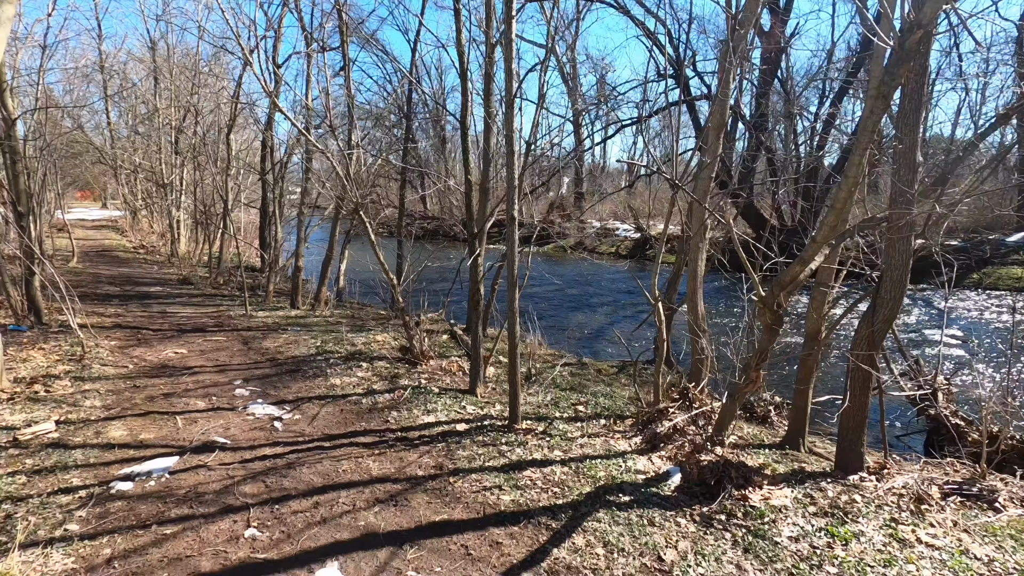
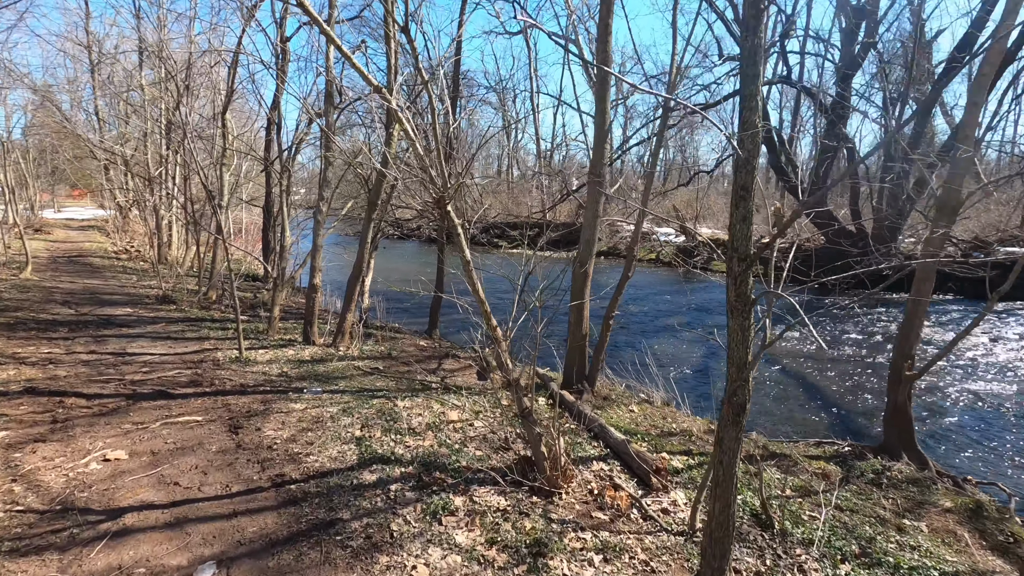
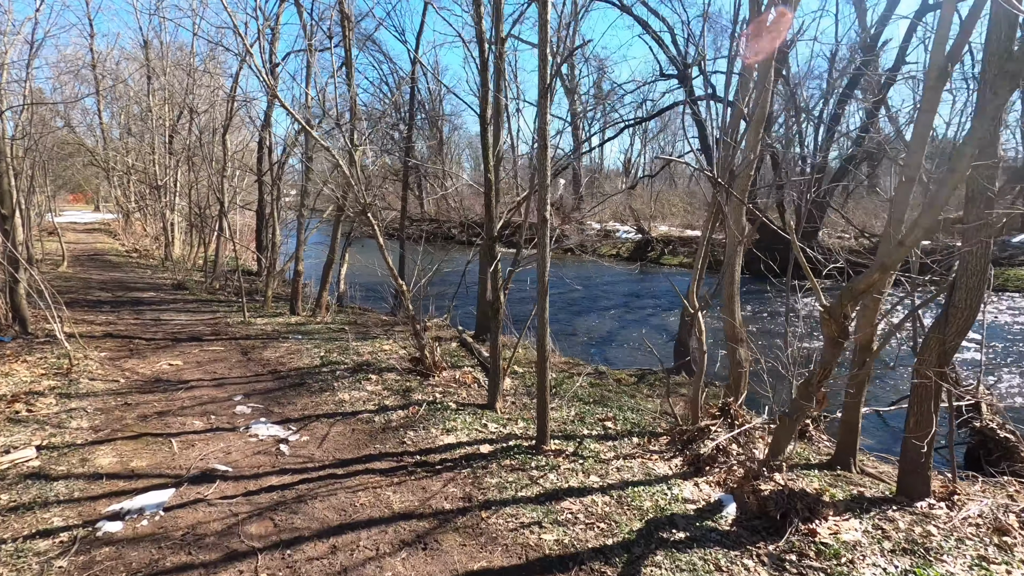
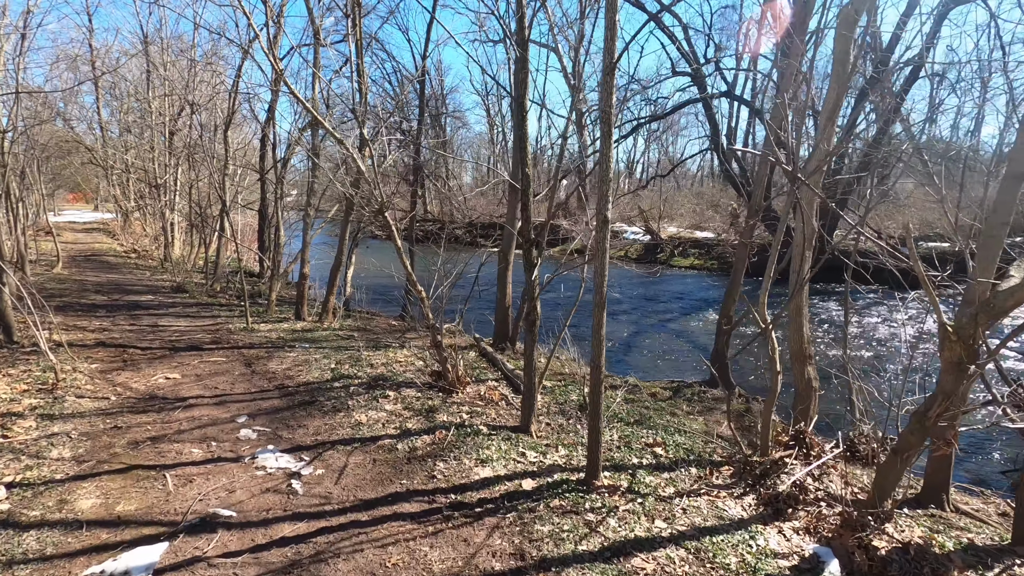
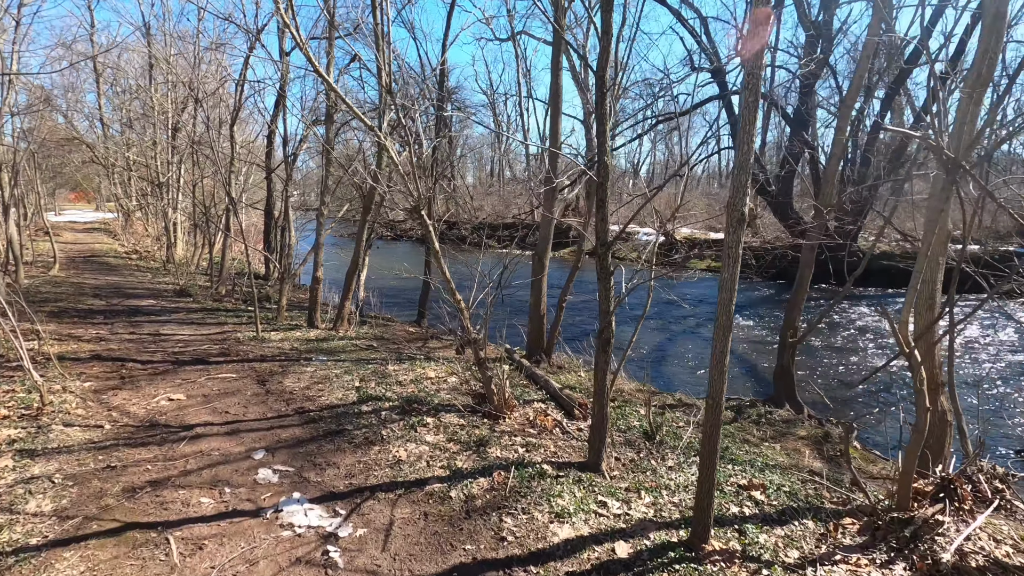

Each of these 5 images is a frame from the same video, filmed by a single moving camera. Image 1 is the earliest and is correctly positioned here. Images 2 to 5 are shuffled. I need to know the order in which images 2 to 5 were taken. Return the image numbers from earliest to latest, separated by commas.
3, 4, 5, 2
